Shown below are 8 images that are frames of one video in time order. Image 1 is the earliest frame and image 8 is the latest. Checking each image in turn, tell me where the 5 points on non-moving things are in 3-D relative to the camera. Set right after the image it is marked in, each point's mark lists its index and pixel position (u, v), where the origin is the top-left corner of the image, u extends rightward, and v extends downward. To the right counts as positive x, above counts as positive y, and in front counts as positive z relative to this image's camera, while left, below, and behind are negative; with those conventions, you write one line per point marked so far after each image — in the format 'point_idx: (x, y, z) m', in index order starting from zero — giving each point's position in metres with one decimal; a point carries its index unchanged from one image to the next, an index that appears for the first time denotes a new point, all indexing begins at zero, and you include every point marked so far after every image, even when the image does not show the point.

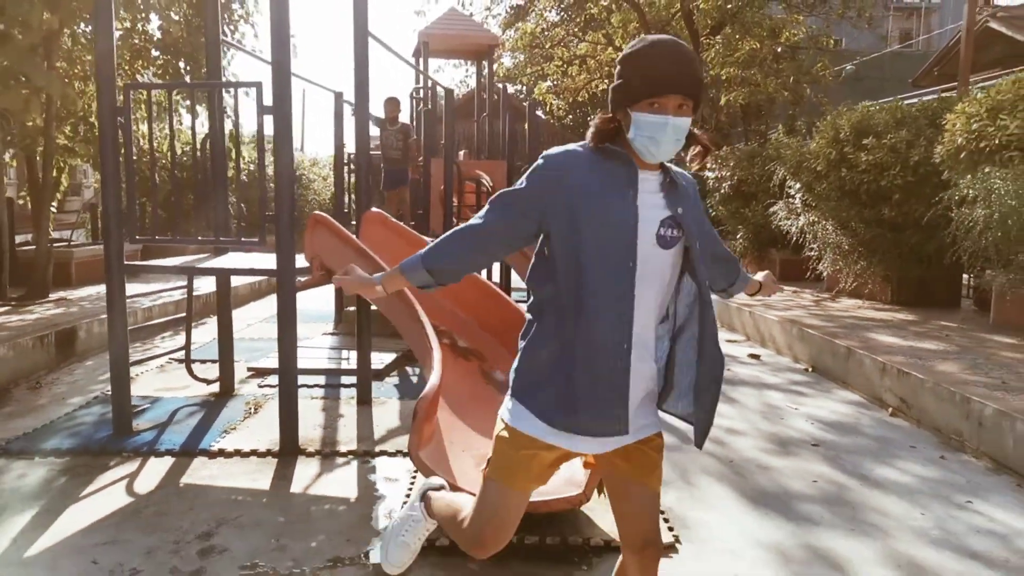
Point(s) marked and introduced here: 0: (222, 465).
0: (-1.2, -0.7, +3.2) m
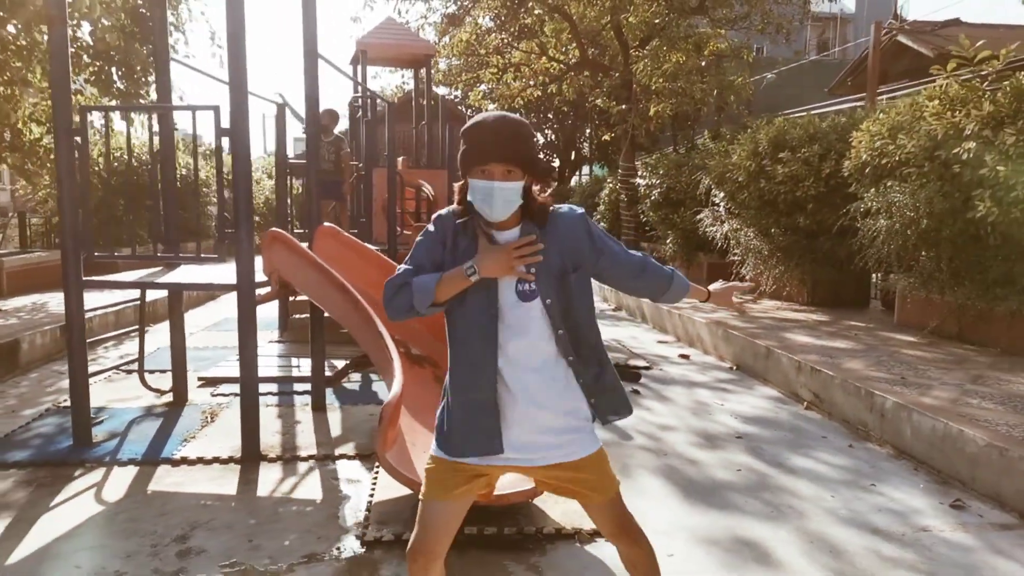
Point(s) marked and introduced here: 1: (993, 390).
0: (-1.4, -0.8, +3.4) m
1: (+2.5, -0.5, +4.0) m
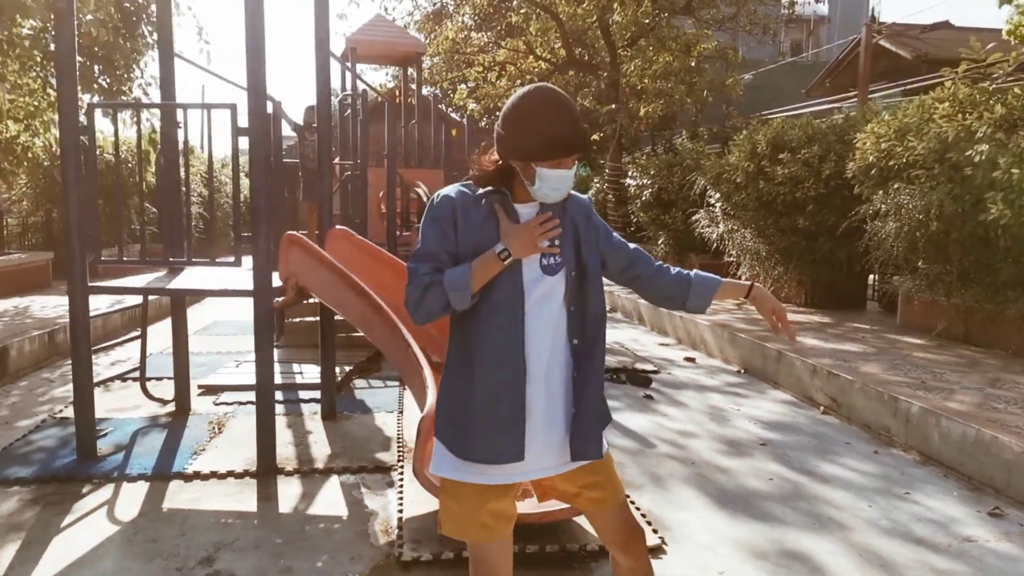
0: (-1.3, -0.8, +3.2) m
1: (+2.6, -0.5, +4.0) m
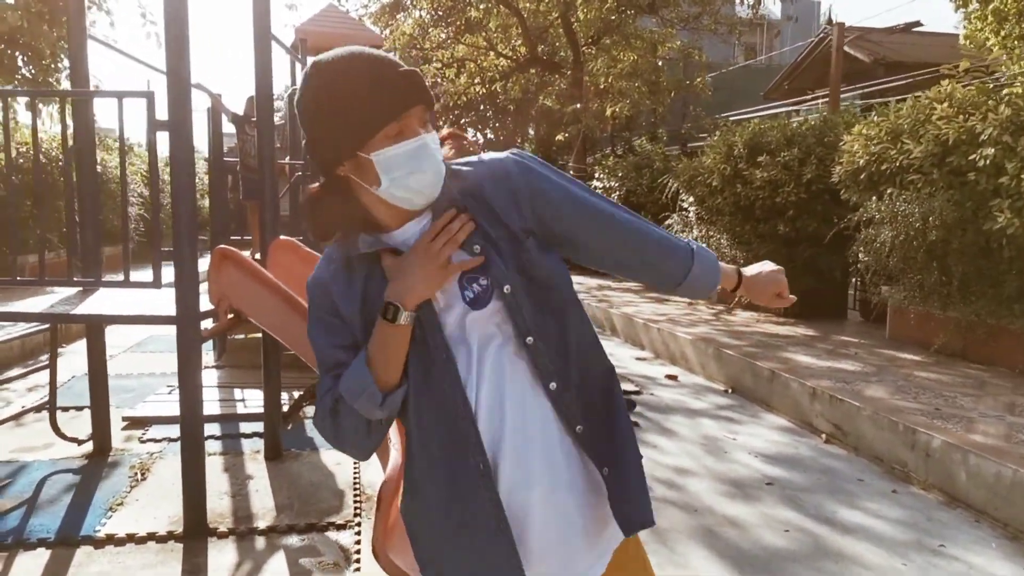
0: (-1.4, -0.9, +2.6) m
1: (+2.5, -0.6, +3.6) m
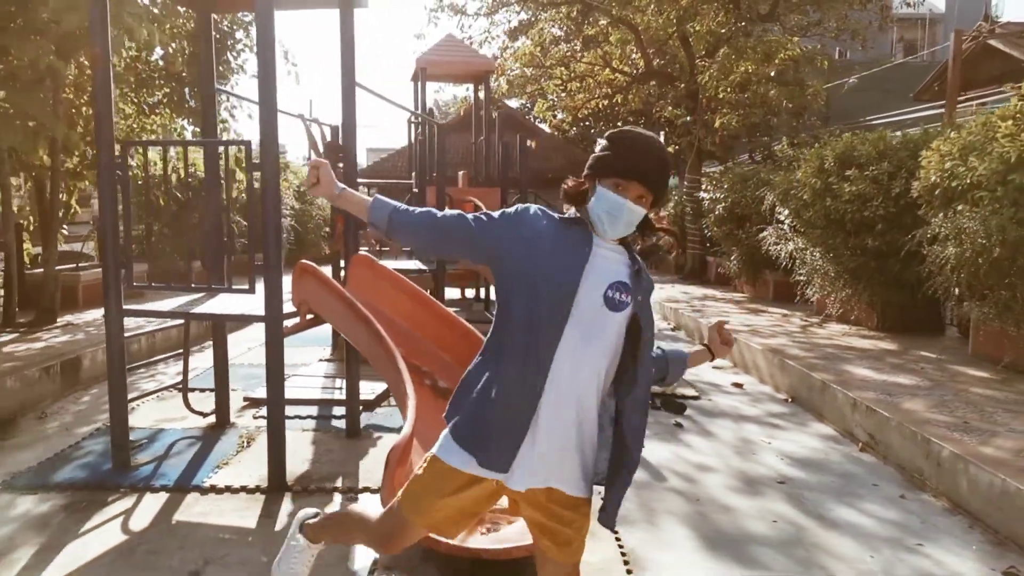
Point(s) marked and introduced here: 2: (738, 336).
0: (-1.3, -0.9, +3.4) m
1: (+2.6, -0.7, +3.7) m
2: (+2.0, -0.4, +6.8) m
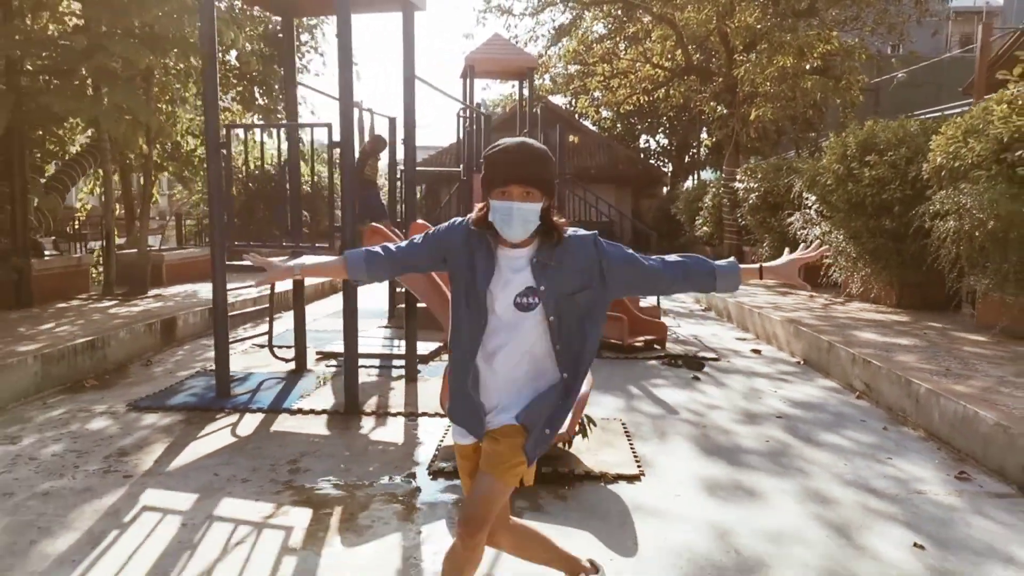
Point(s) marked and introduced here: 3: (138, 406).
0: (-1.1, -0.7, +4.2) m
1: (+2.8, -0.5, +4.2) m
2: (+2.4, -0.2, +7.3) m
3: (-2.1, -0.7, +4.4) m
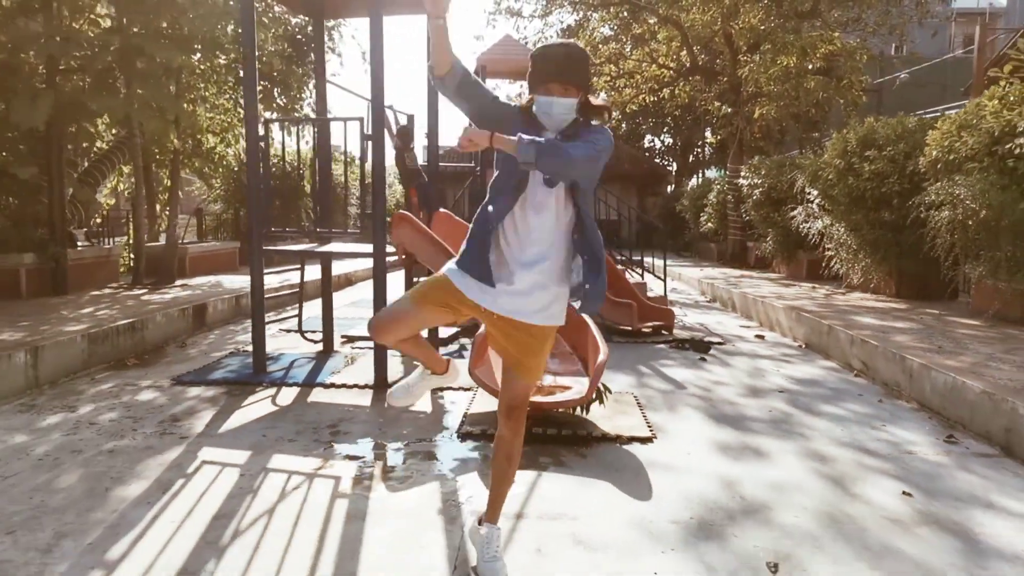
0: (-1.0, -0.6, +4.5) m
1: (+2.9, -0.4, +4.4) m
2: (+2.5, -0.1, +7.6) m
3: (-2.0, -0.6, +4.7) m
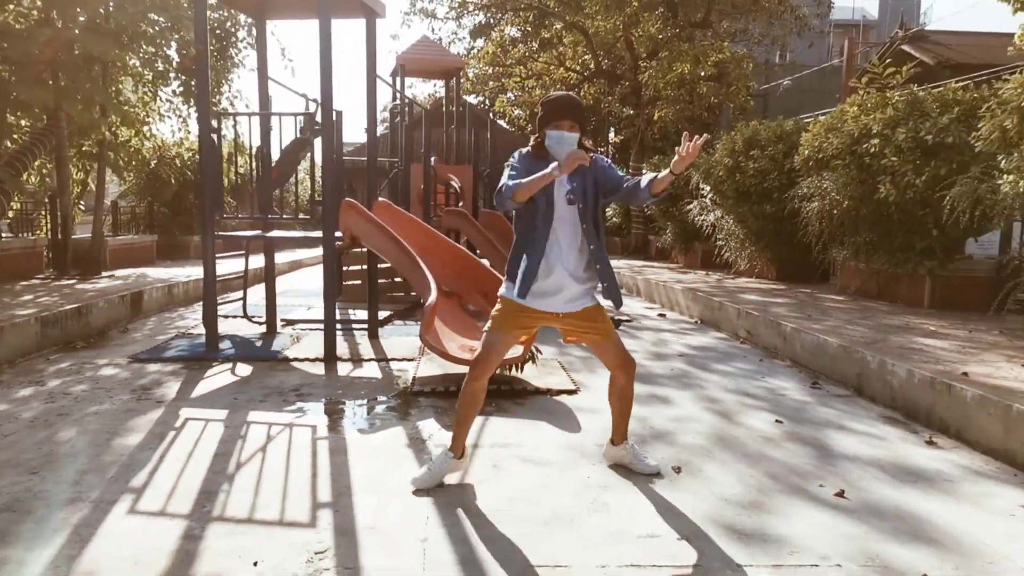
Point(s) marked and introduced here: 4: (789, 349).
0: (-1.4, -0.5, +4.9) m
1: (+2.5, -0.2, +5.4) m
2: (+1.7, +0.1, +8.4) m
3: (-2.4, -0.5, +5.0) m
4: (+1.9, -0.4, +5.2) m
